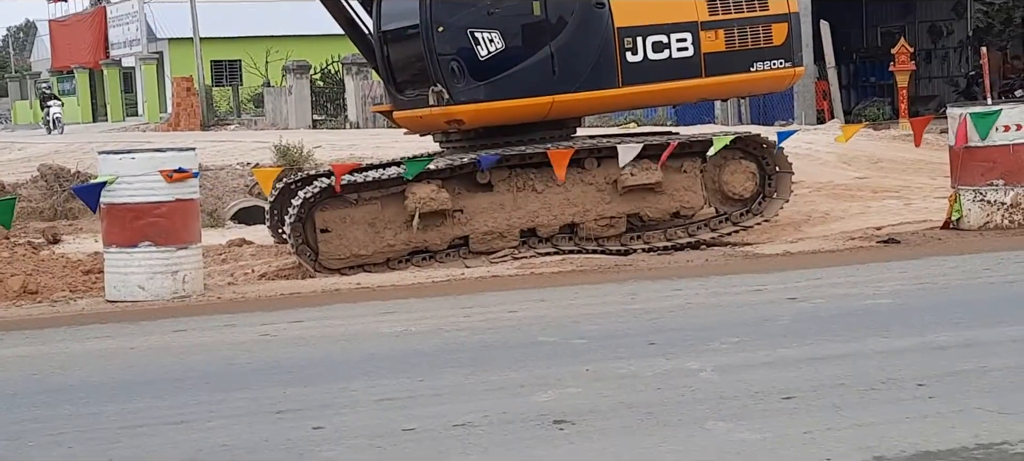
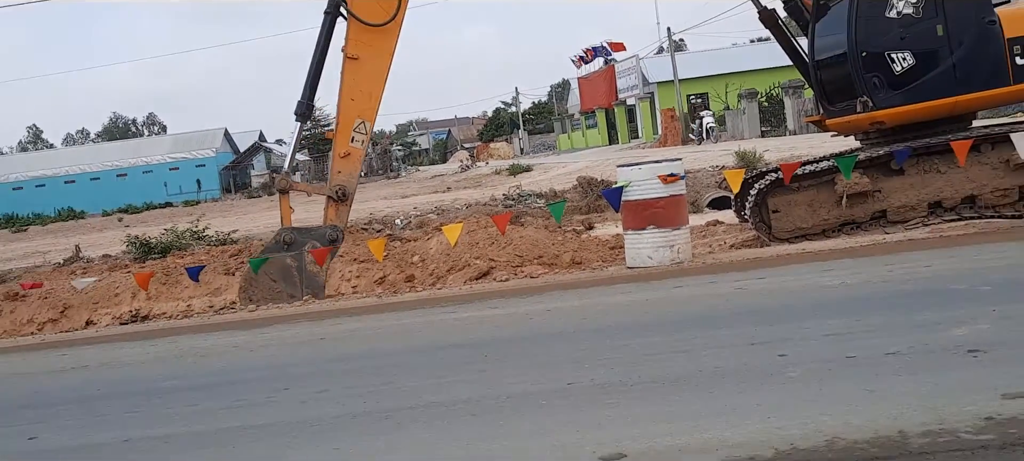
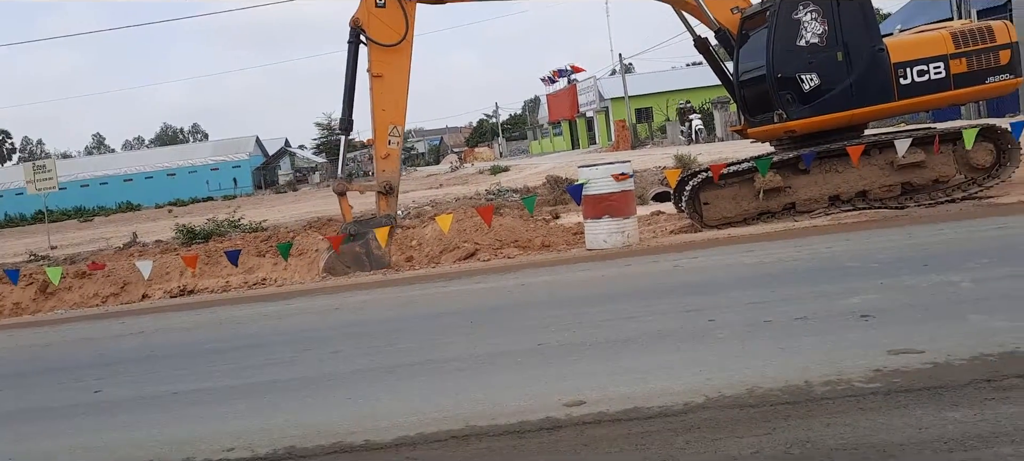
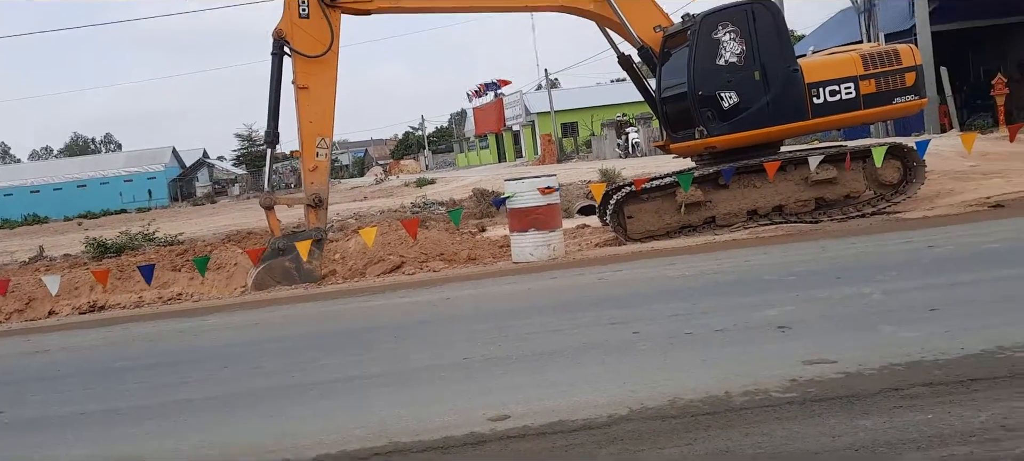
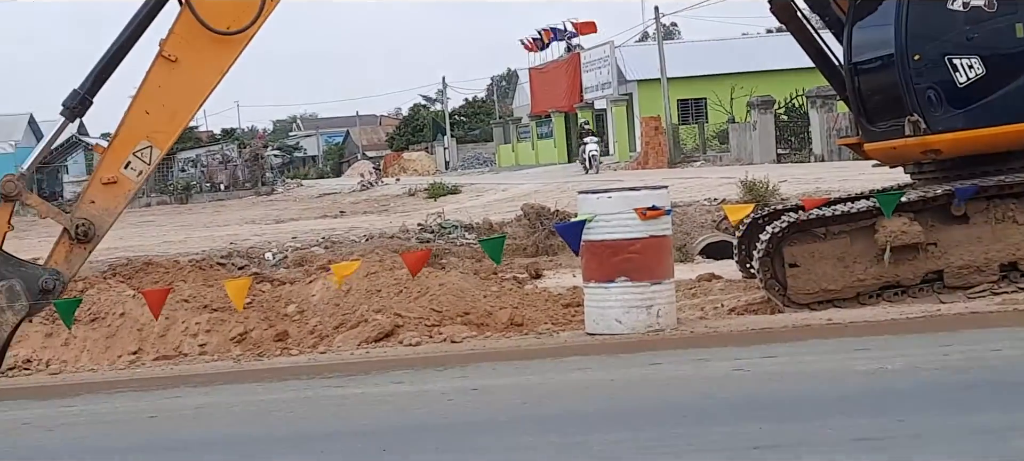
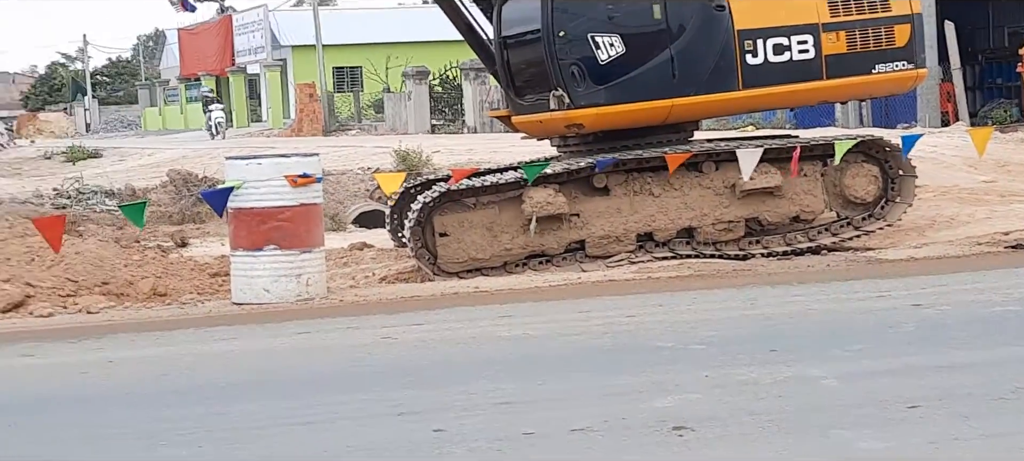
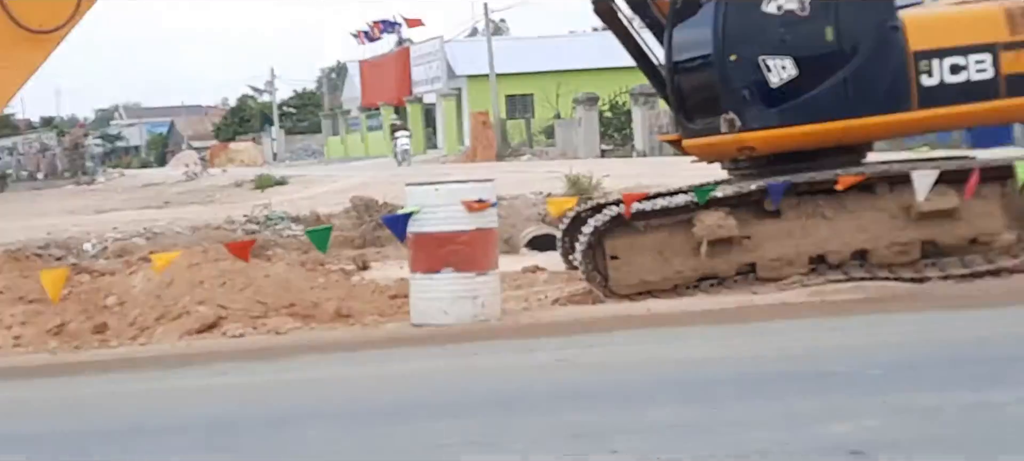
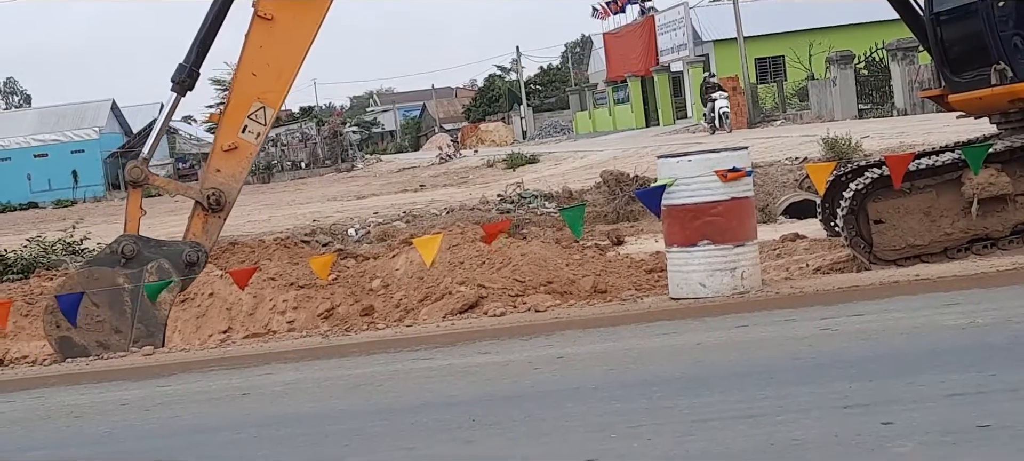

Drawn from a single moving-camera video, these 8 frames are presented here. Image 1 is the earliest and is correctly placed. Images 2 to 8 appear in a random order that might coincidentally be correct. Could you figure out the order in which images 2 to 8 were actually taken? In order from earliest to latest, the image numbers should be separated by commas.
6, 7, 5, 8, 2, 3, 4
